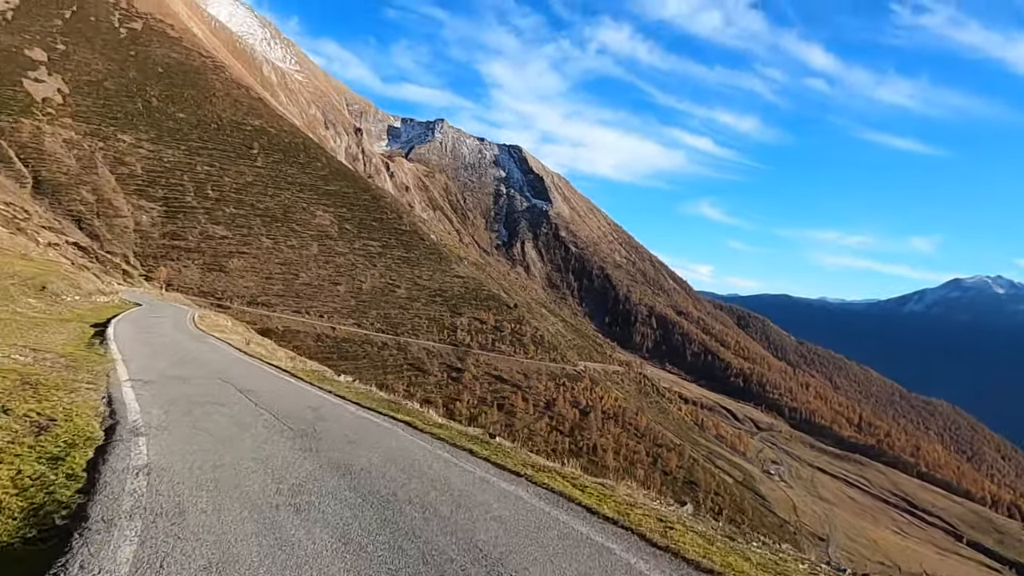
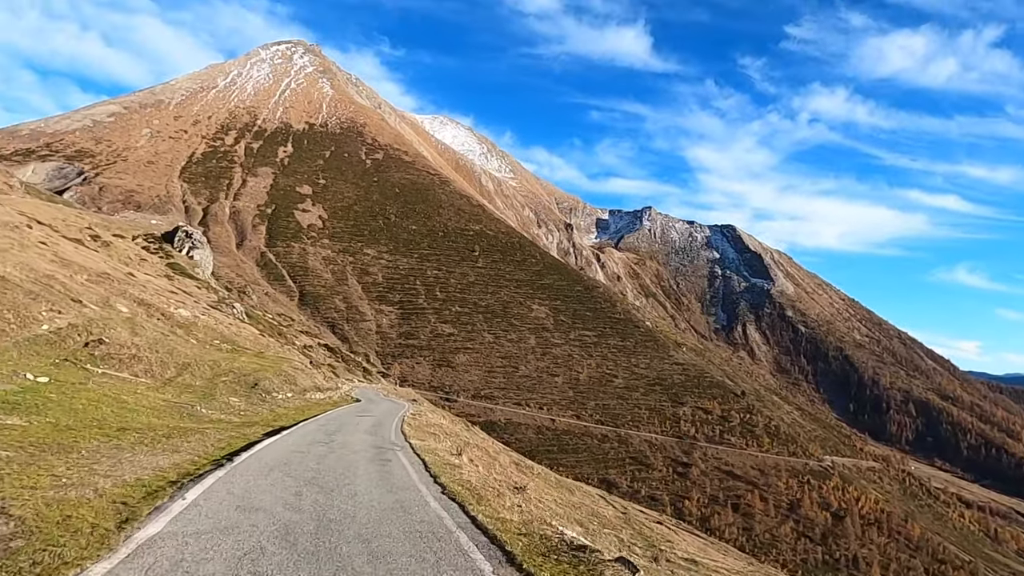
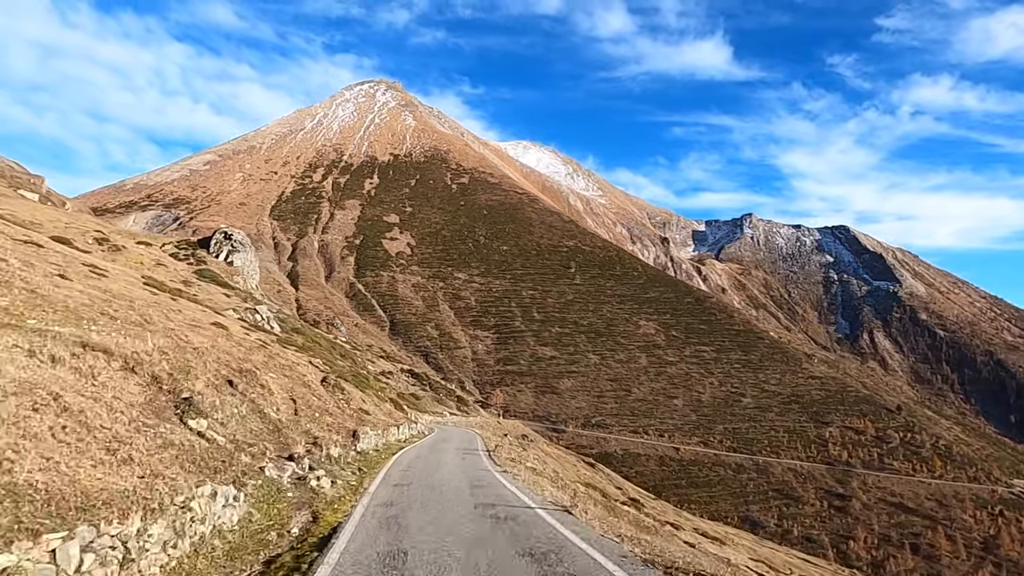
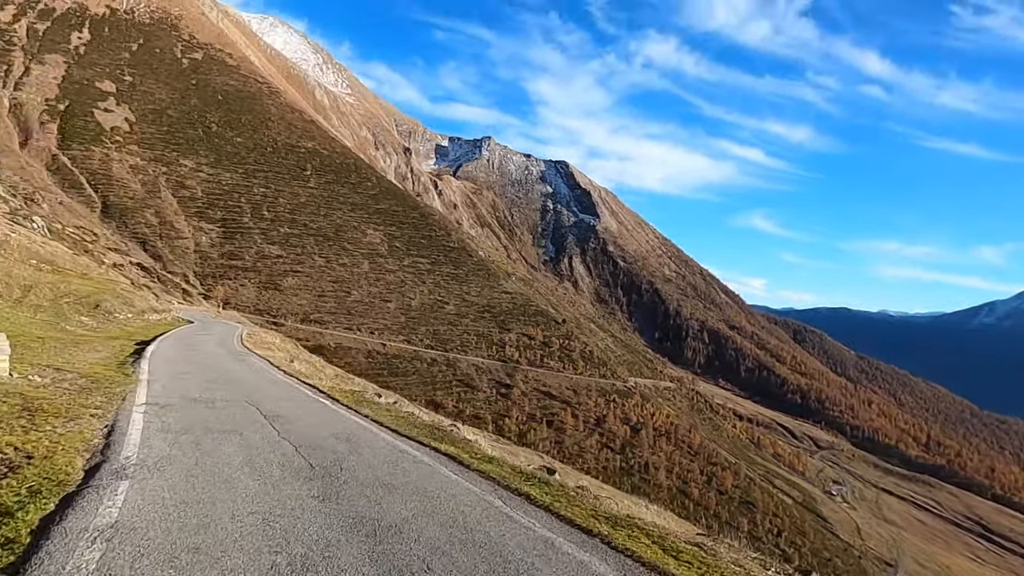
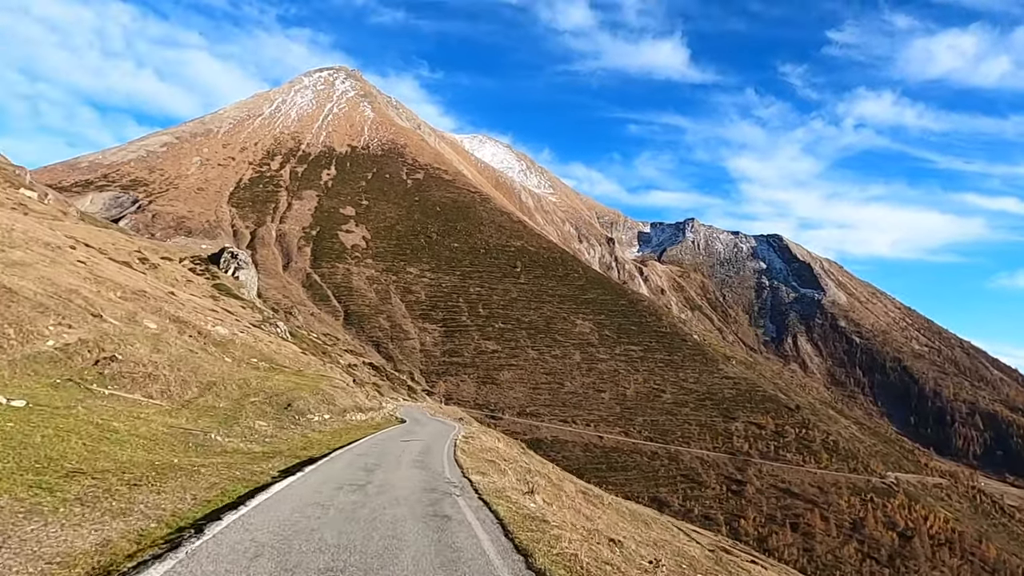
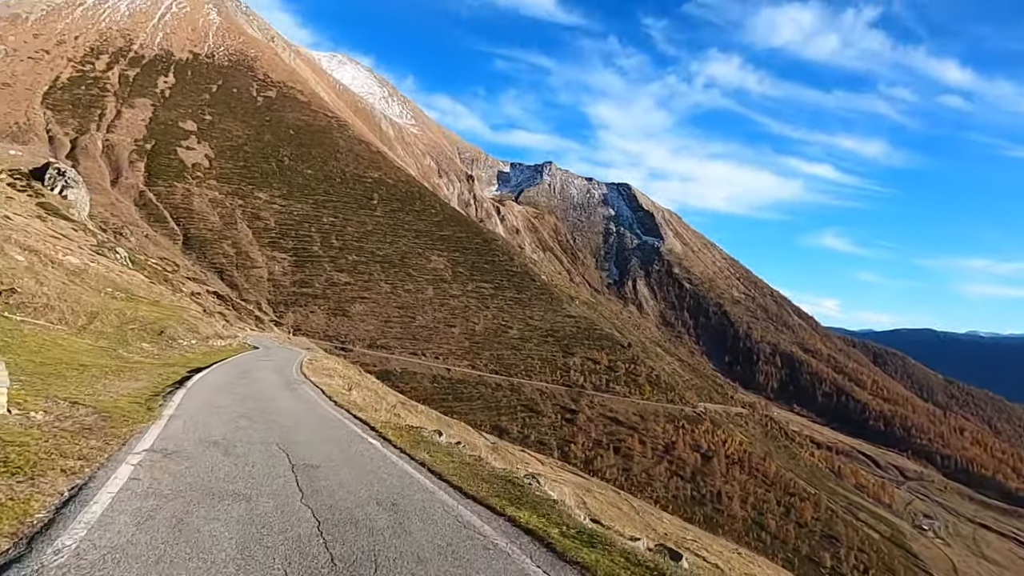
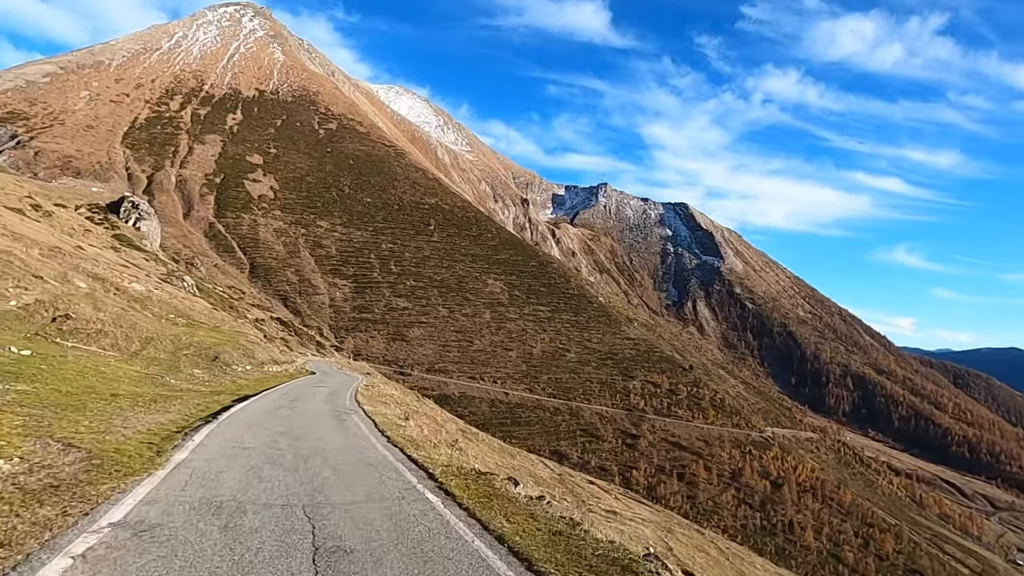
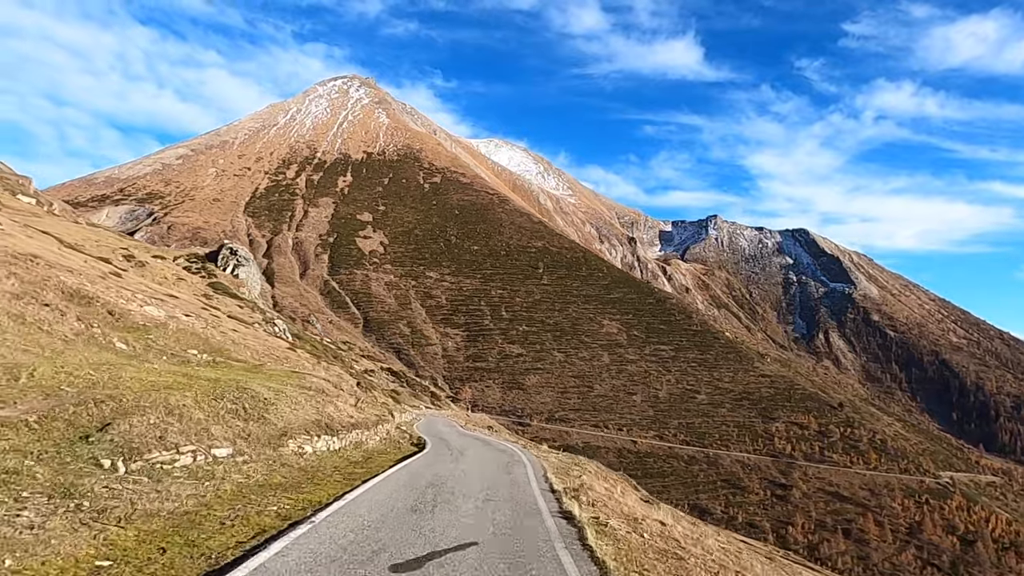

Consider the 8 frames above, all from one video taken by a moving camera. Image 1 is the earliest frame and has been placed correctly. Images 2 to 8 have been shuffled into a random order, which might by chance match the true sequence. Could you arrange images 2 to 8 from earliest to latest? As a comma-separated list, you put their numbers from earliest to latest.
4, 6, 7, 2, 5, 8, 3
